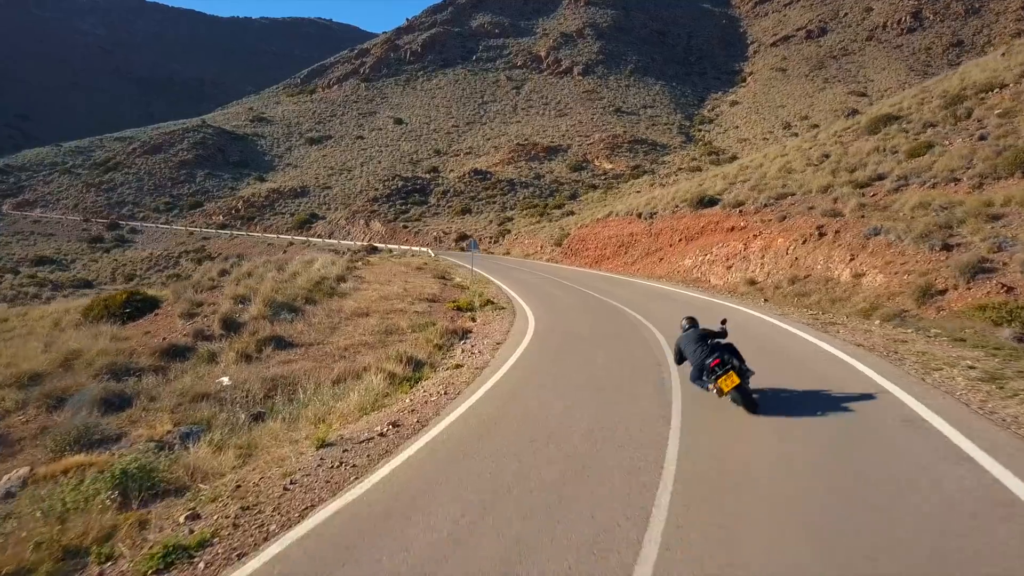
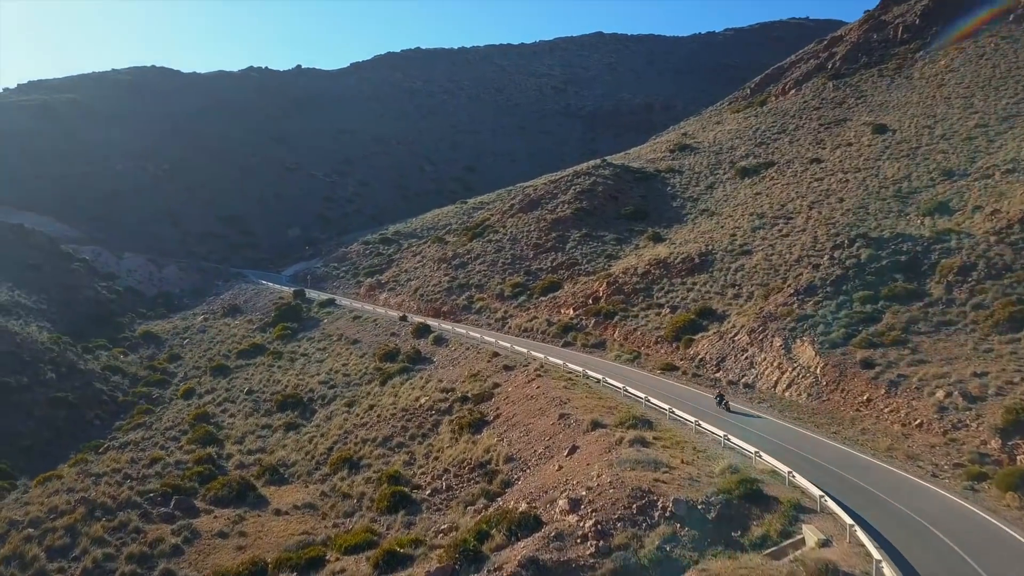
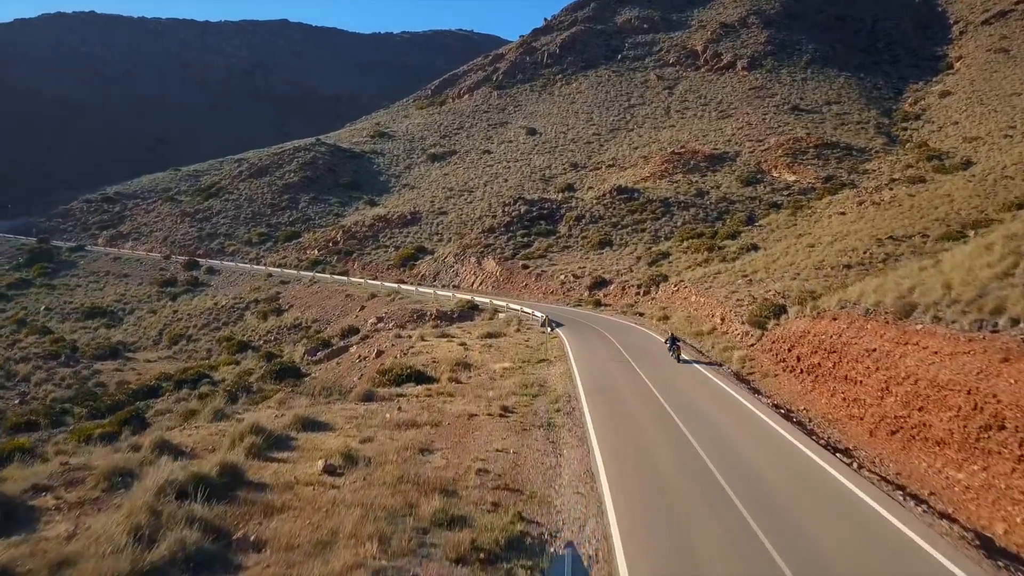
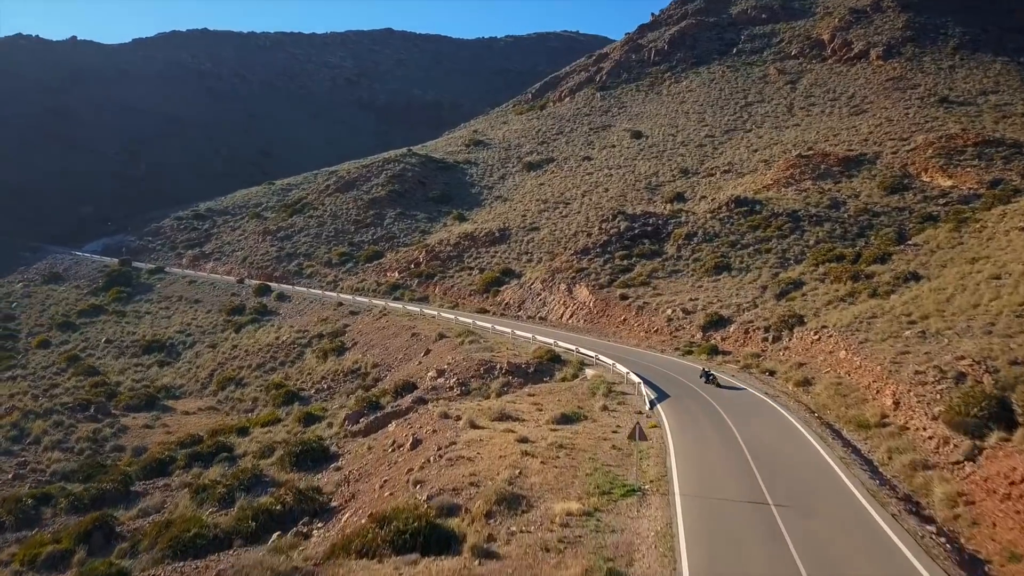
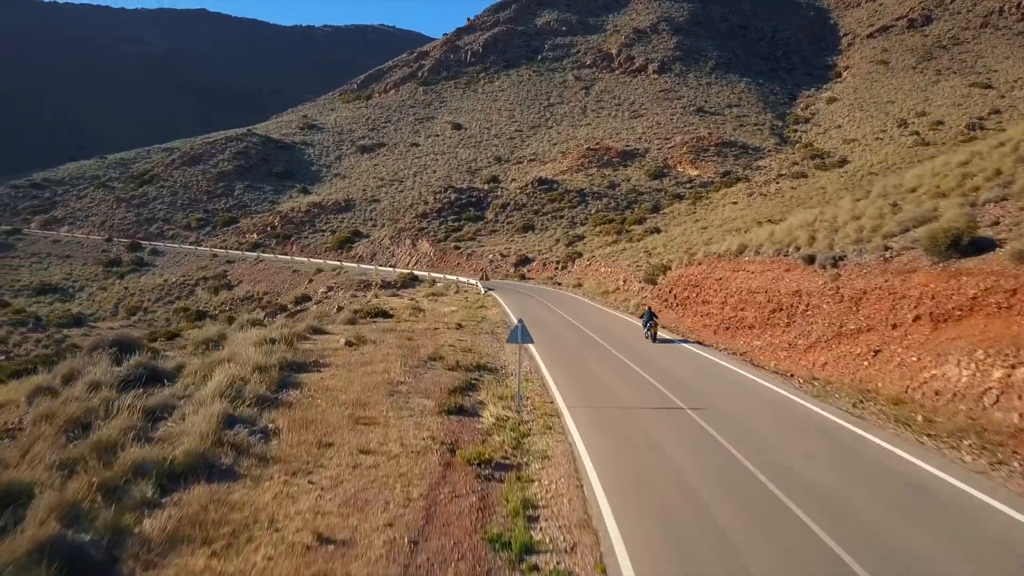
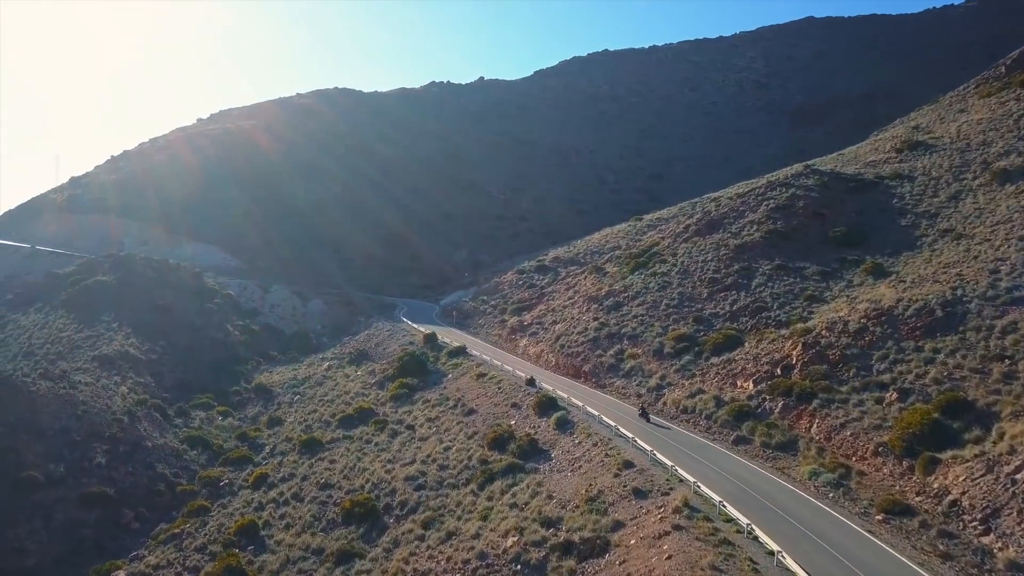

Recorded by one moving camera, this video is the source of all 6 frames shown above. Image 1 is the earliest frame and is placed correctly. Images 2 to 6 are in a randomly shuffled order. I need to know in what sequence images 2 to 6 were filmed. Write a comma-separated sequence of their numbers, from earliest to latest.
5, 3, 4, 2, 6
